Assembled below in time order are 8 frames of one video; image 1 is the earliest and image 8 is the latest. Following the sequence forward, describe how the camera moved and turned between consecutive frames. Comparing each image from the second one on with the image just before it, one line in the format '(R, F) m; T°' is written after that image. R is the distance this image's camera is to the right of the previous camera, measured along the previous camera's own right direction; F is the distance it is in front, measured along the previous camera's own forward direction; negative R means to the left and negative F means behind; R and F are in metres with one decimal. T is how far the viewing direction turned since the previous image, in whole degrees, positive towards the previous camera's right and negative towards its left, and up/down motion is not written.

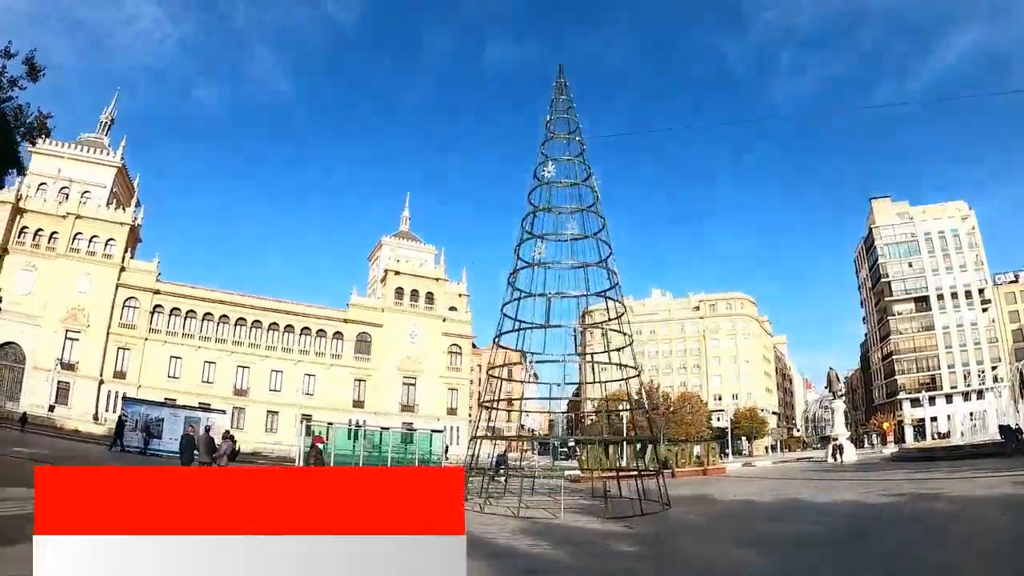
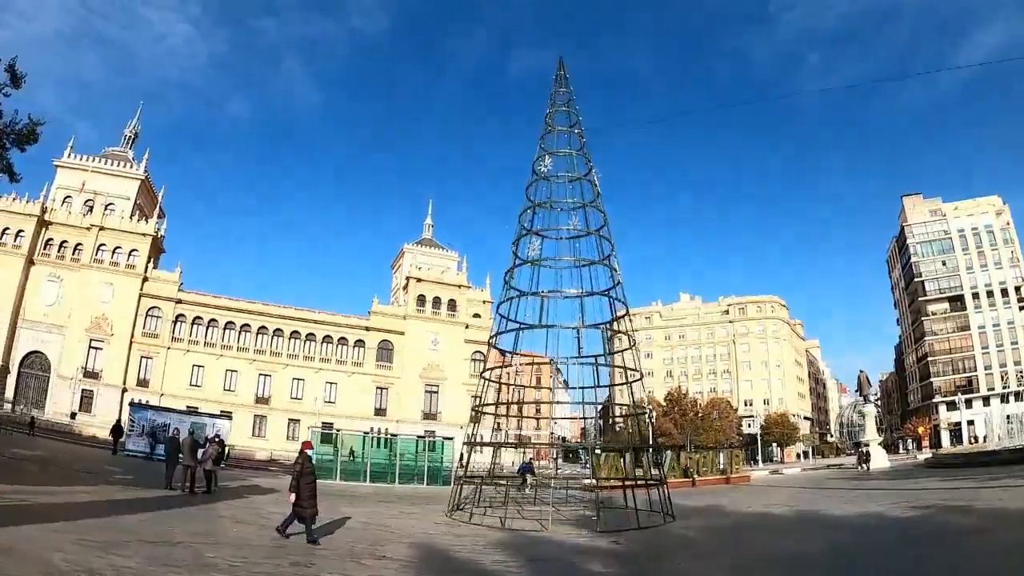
(+0.8, +0.8) m; -3°
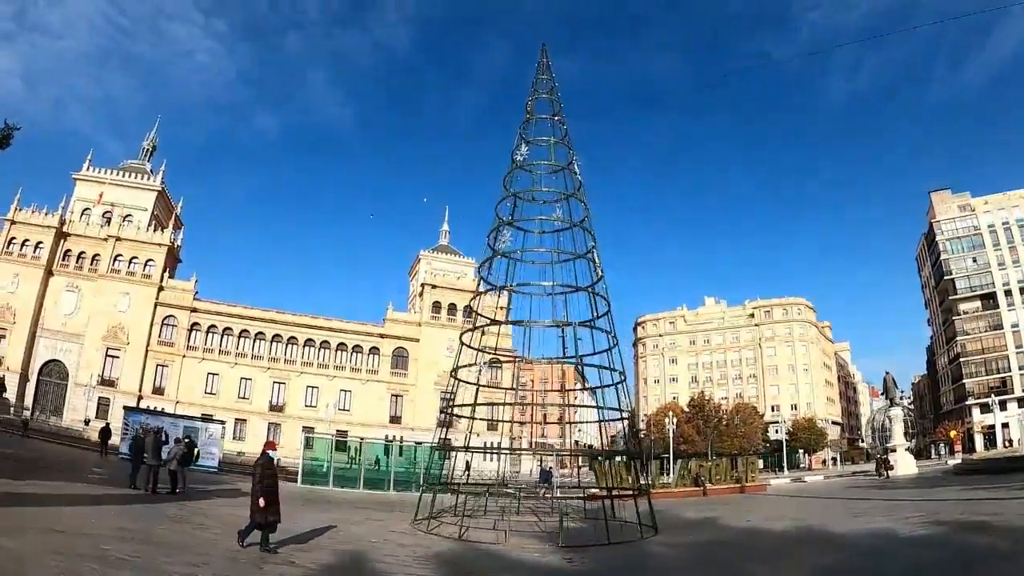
(+1.2, +0.9) m; -2°
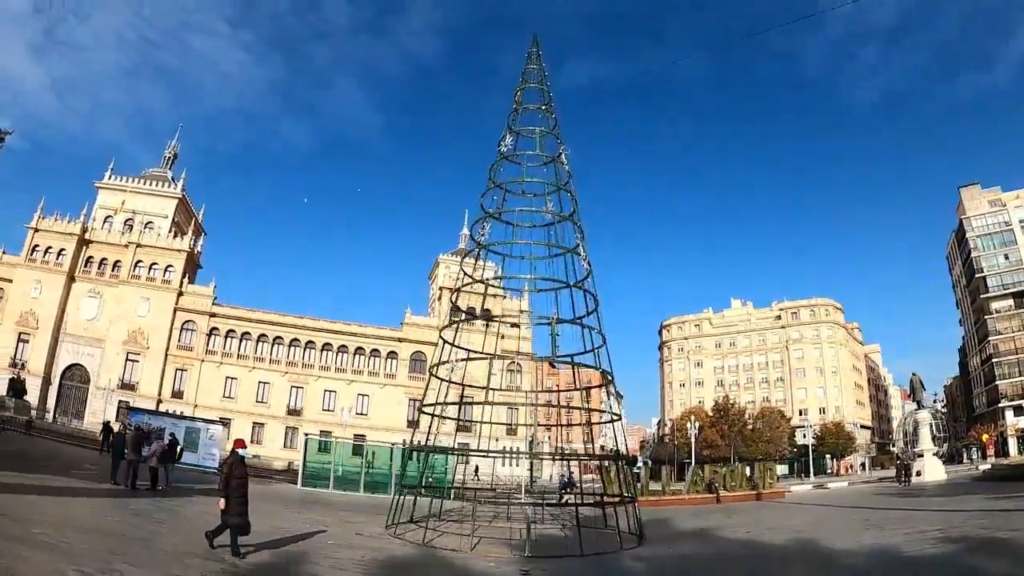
(+0.9, +0.6) m; -2°
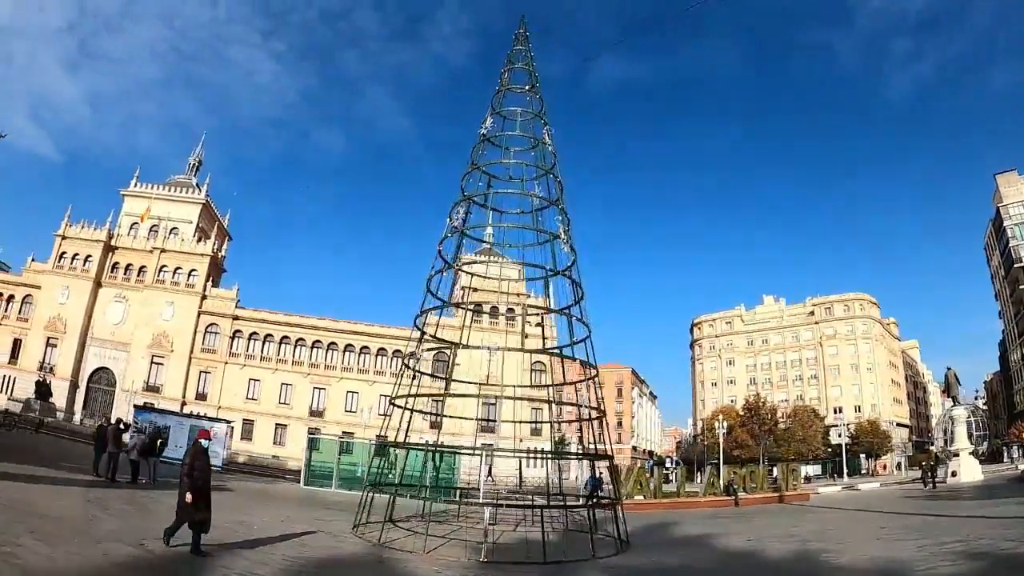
(+1.0, +0.7) m; -3°
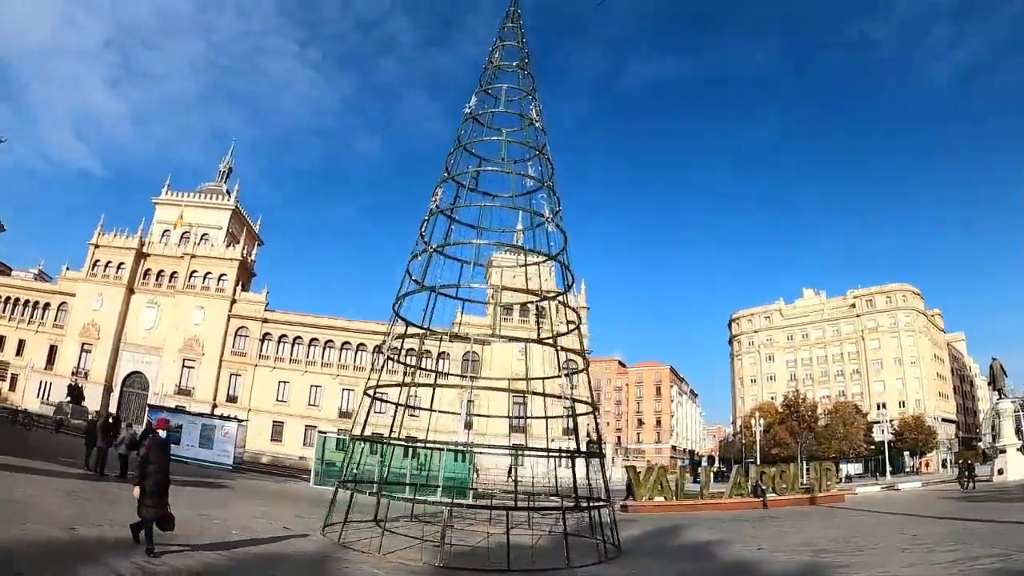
(+0.9, +0.7) m; -3°
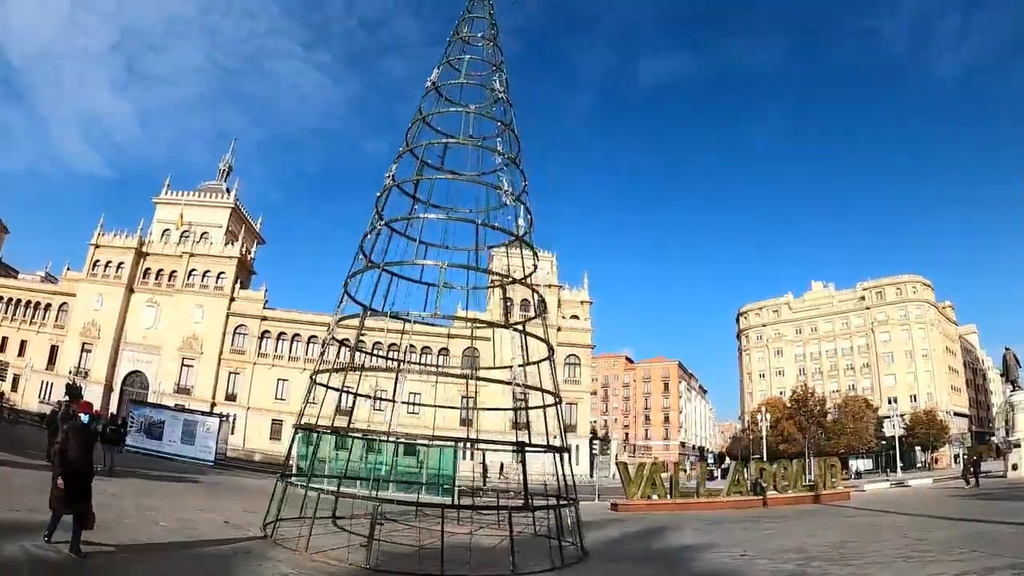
(+0.8, +0.8) m; -1°
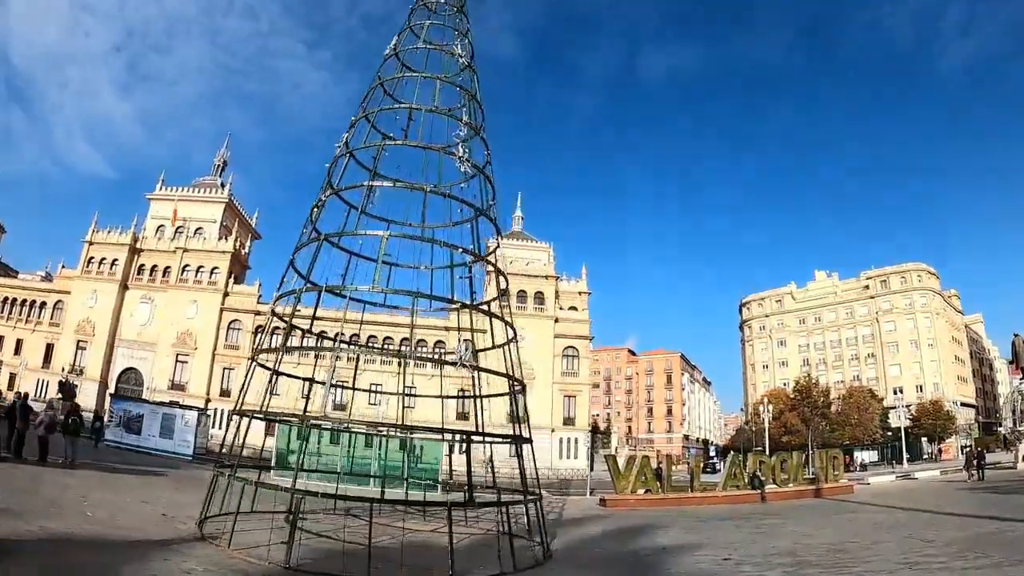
(+0.6, +0.9) m; 0°
